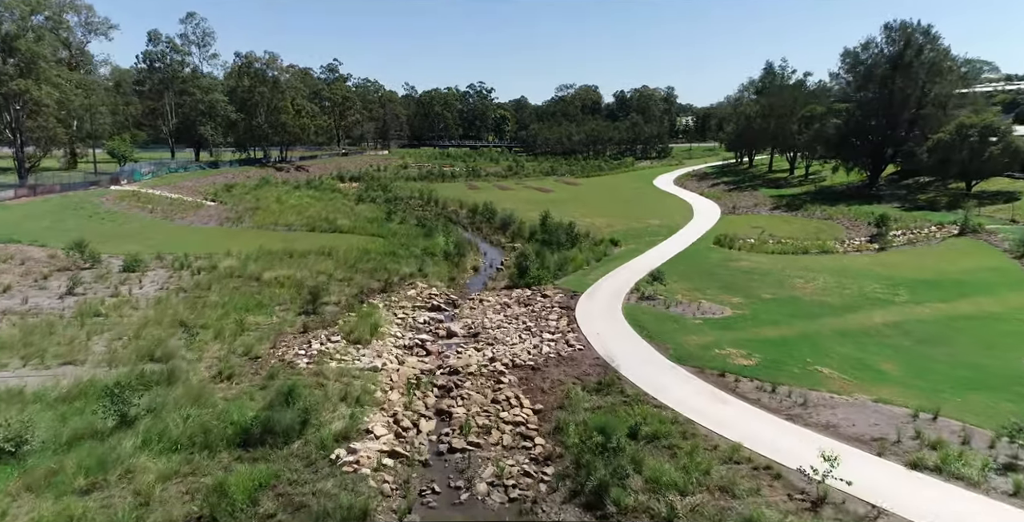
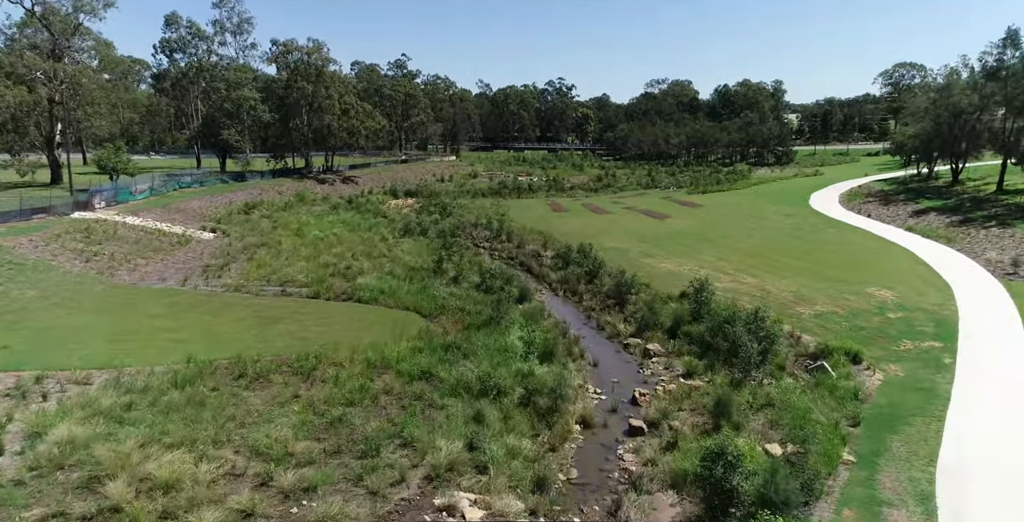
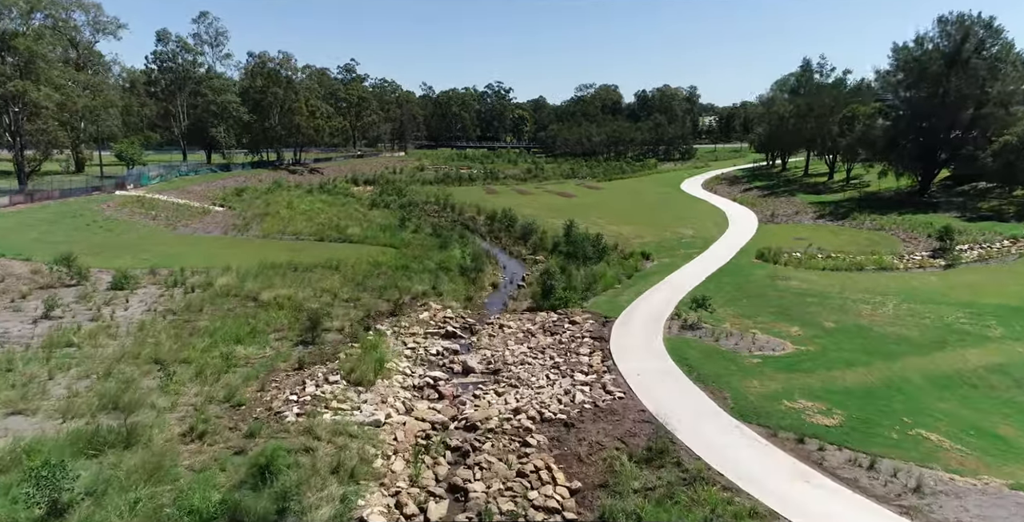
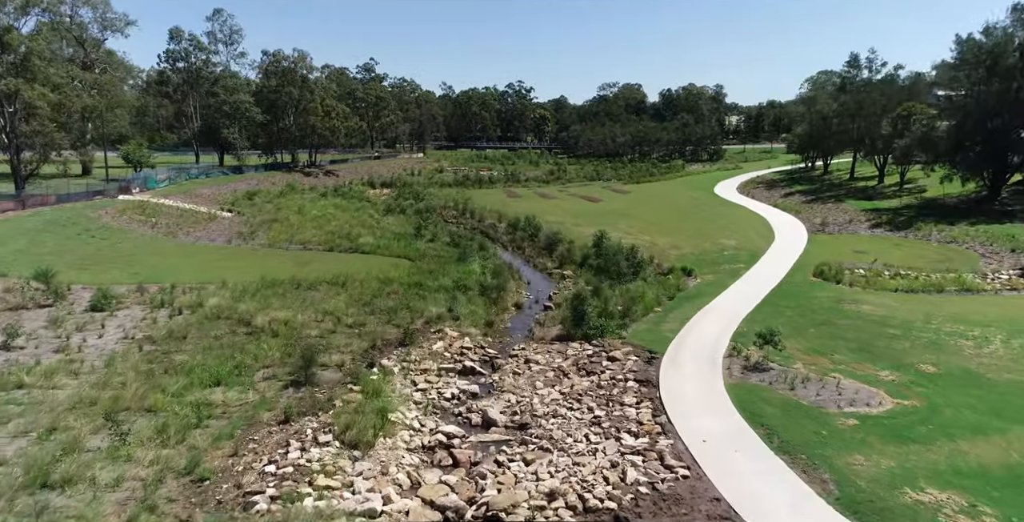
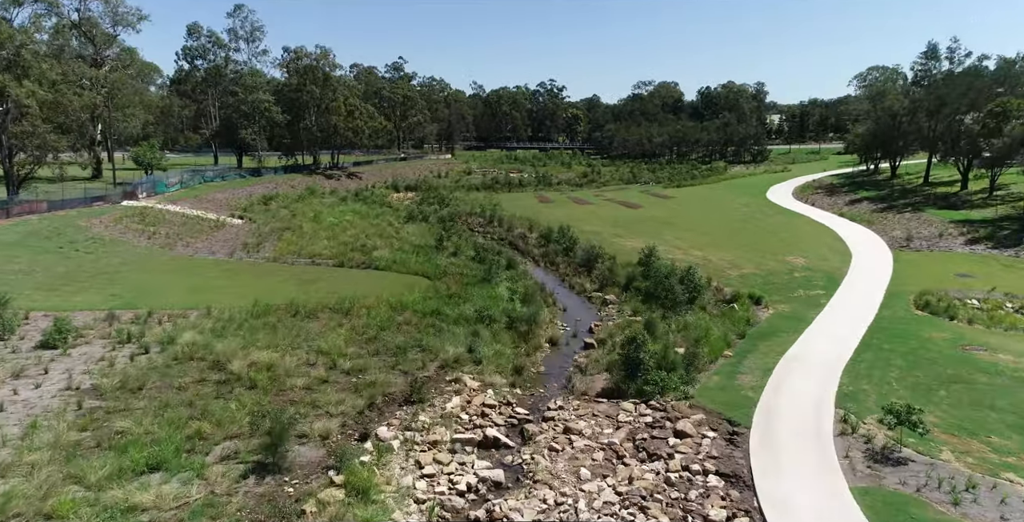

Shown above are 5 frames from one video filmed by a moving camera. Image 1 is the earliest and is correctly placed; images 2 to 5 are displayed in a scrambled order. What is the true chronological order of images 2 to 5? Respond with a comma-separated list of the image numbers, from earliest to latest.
3, 4, 5, 2
